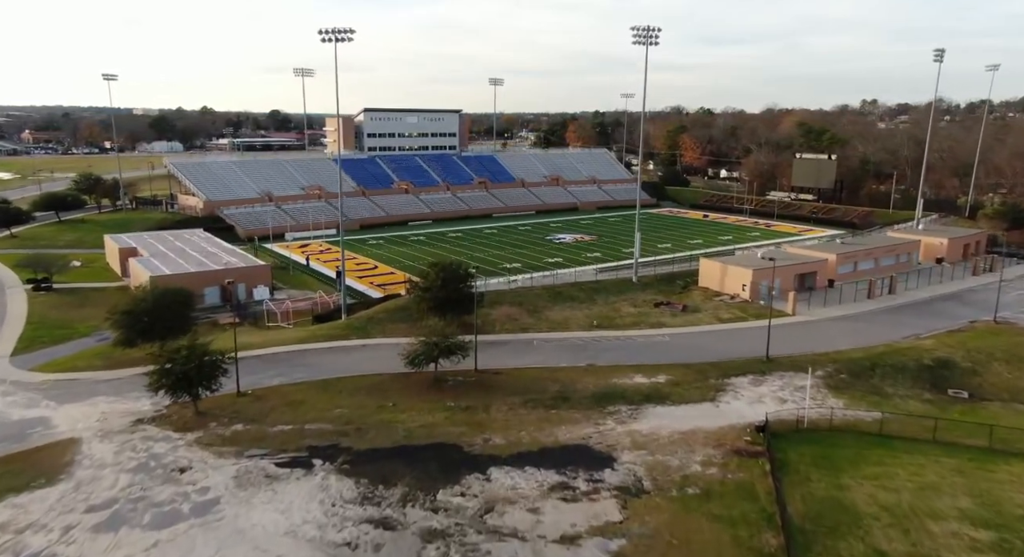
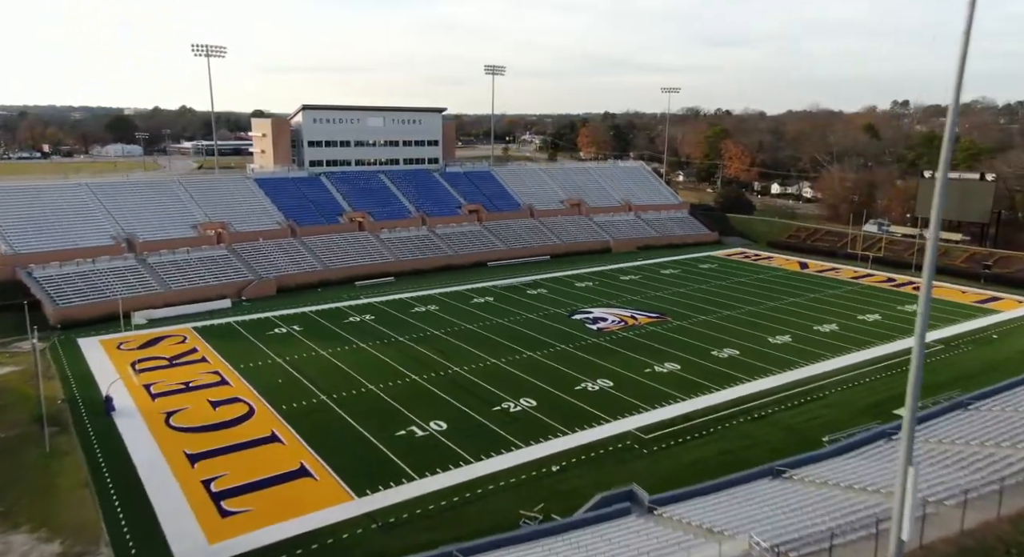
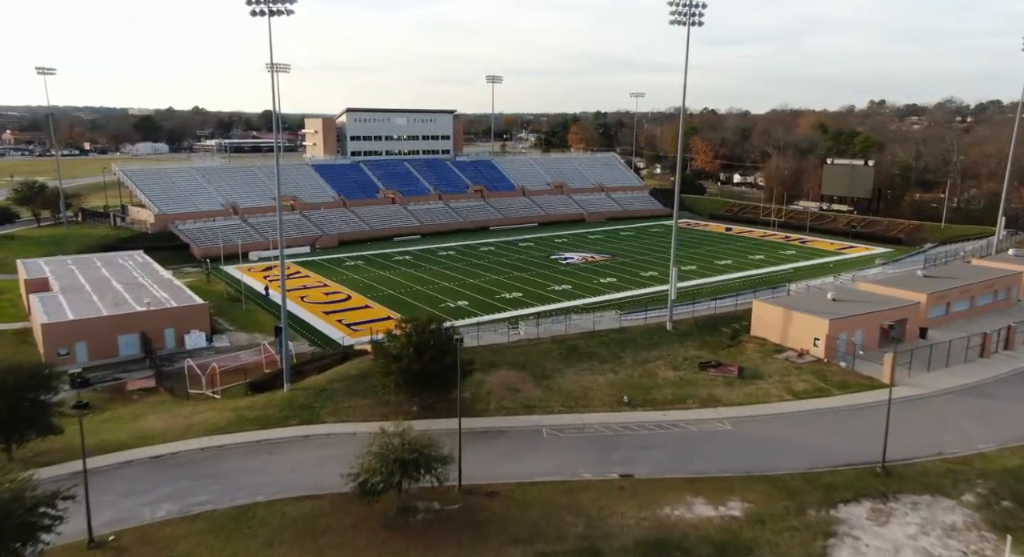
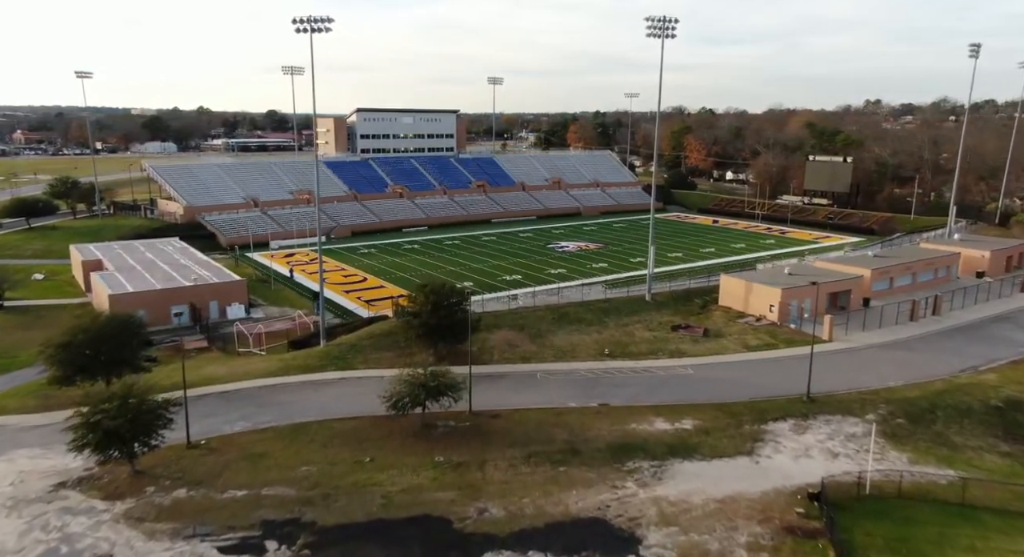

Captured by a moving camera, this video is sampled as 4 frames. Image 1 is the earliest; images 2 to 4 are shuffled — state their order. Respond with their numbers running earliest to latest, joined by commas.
4, 3, 2
